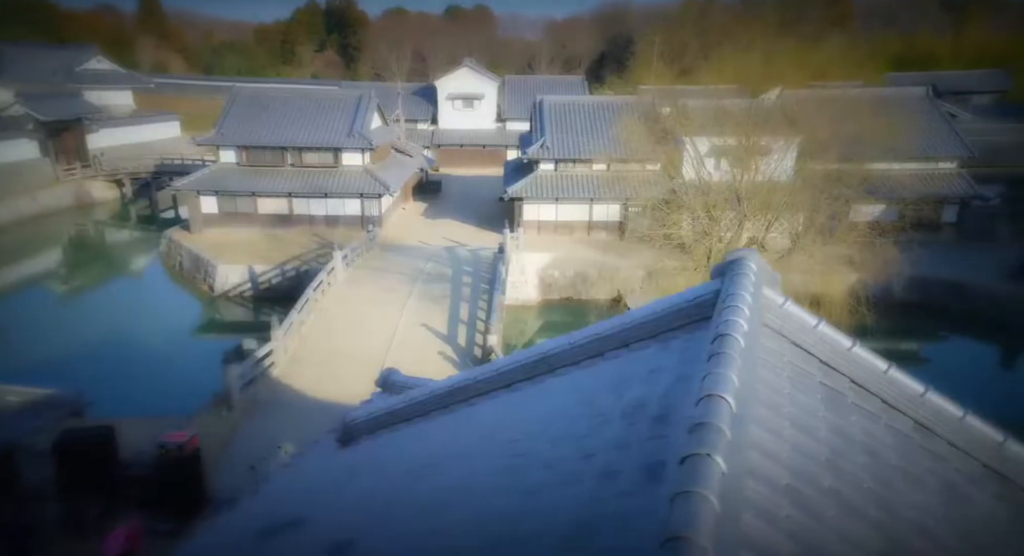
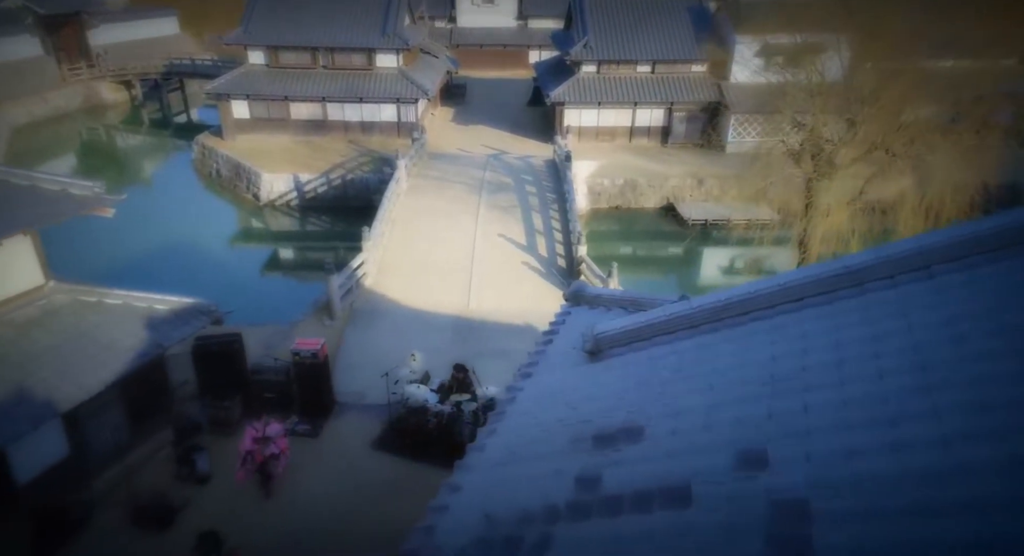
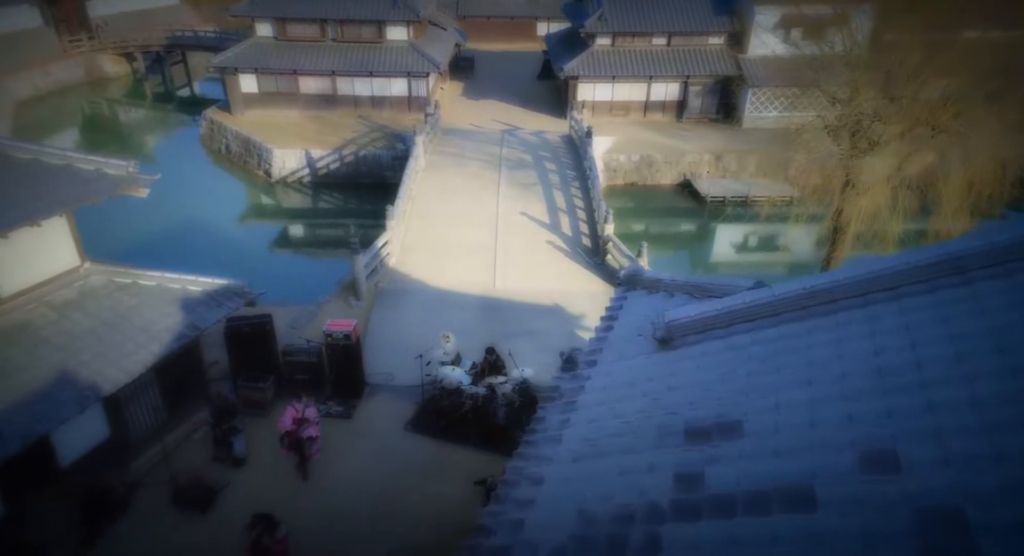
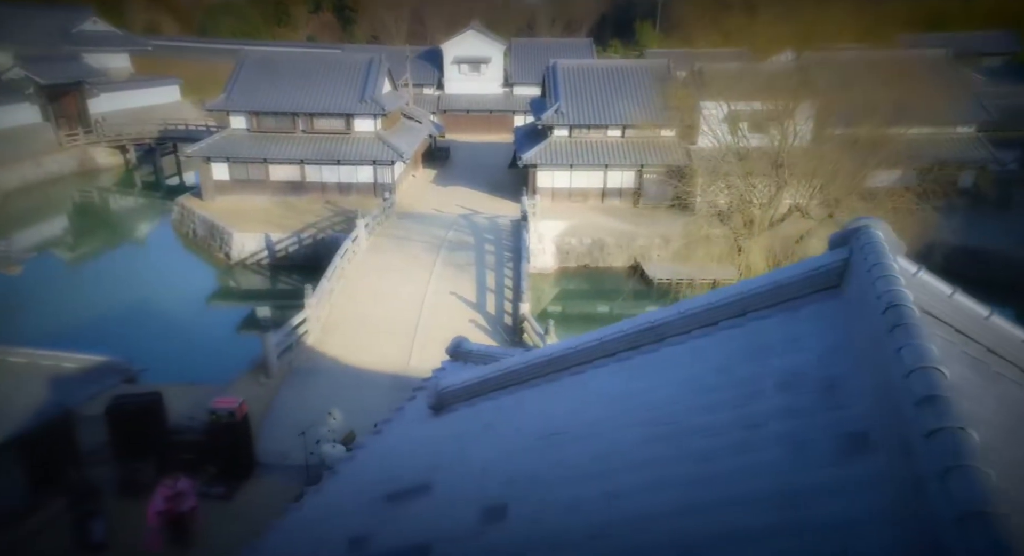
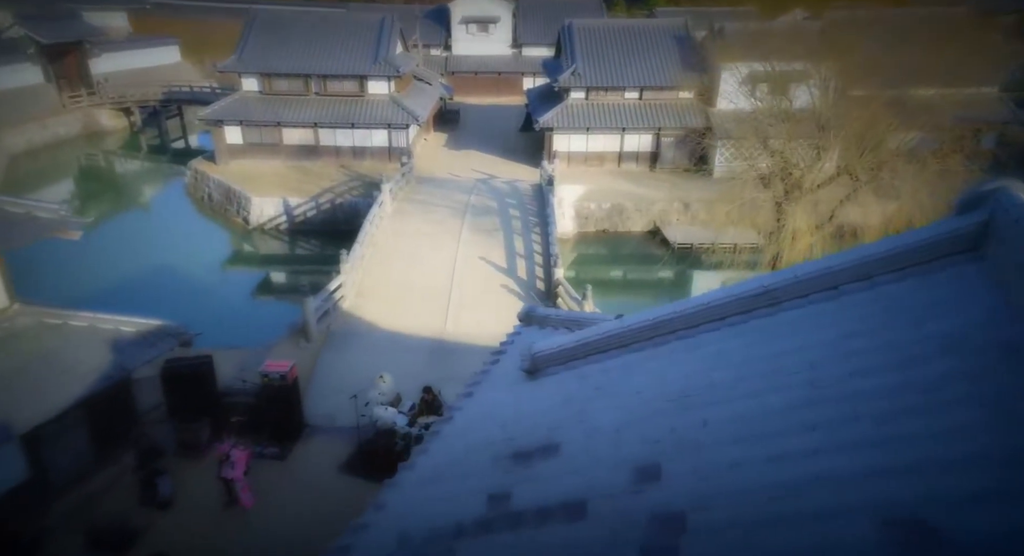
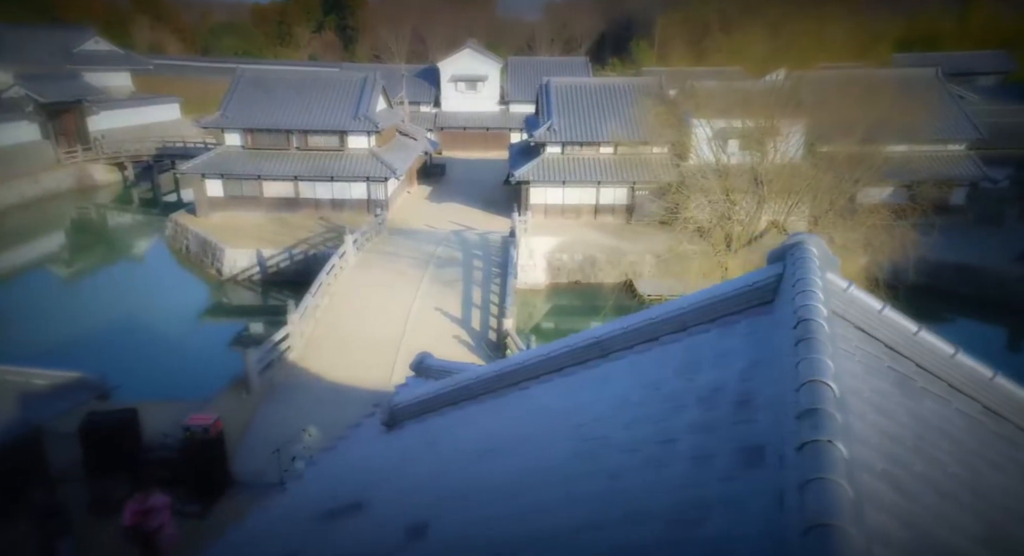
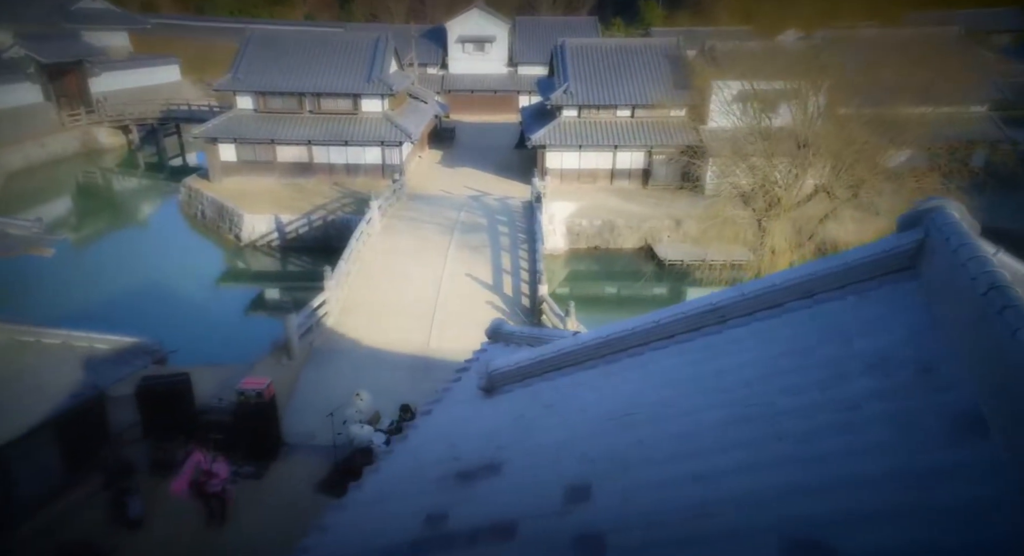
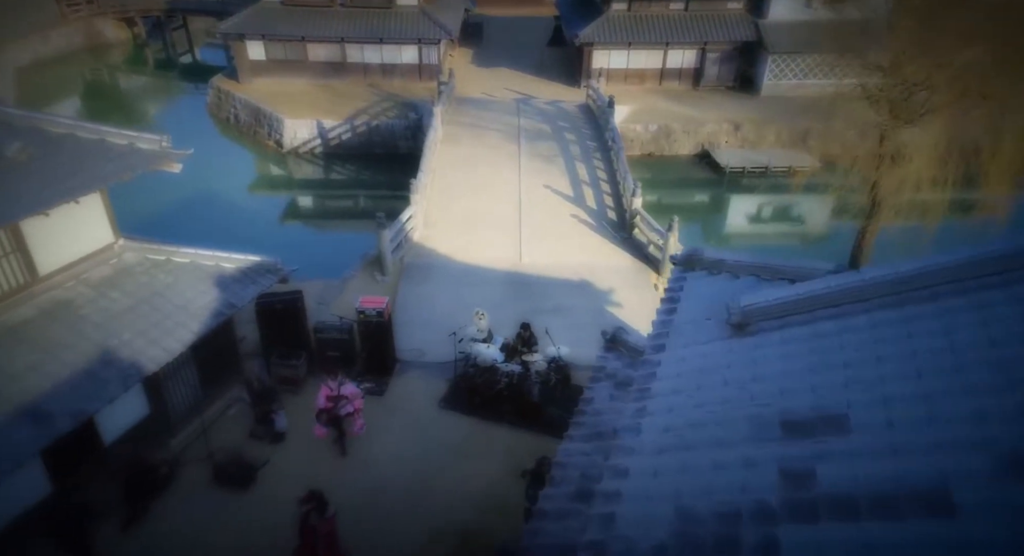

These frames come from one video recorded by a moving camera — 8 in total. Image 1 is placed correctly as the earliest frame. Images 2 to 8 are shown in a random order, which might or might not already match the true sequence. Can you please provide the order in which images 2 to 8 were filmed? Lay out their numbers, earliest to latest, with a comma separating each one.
6, 4, 7, 5, 2, 3, 8
